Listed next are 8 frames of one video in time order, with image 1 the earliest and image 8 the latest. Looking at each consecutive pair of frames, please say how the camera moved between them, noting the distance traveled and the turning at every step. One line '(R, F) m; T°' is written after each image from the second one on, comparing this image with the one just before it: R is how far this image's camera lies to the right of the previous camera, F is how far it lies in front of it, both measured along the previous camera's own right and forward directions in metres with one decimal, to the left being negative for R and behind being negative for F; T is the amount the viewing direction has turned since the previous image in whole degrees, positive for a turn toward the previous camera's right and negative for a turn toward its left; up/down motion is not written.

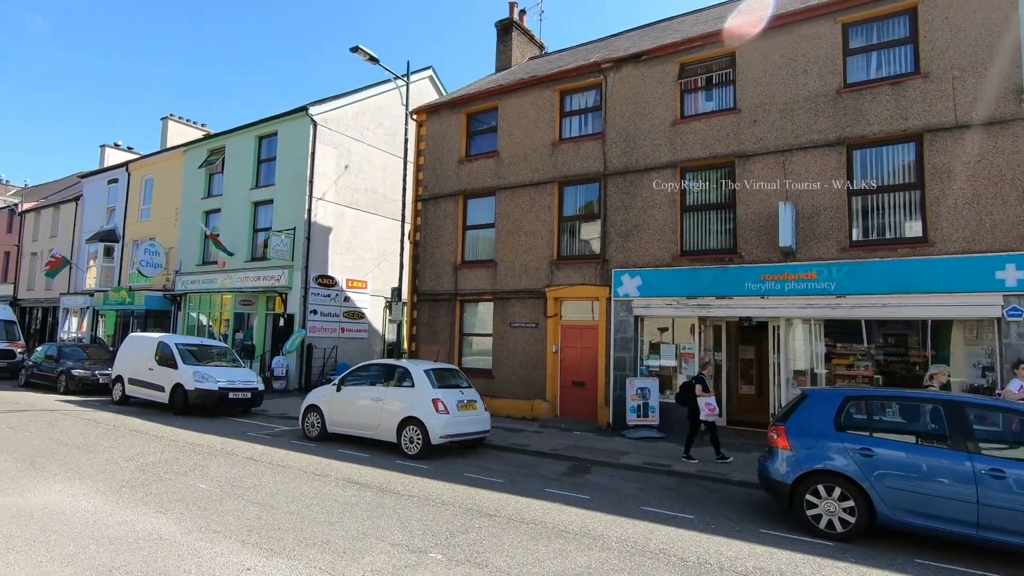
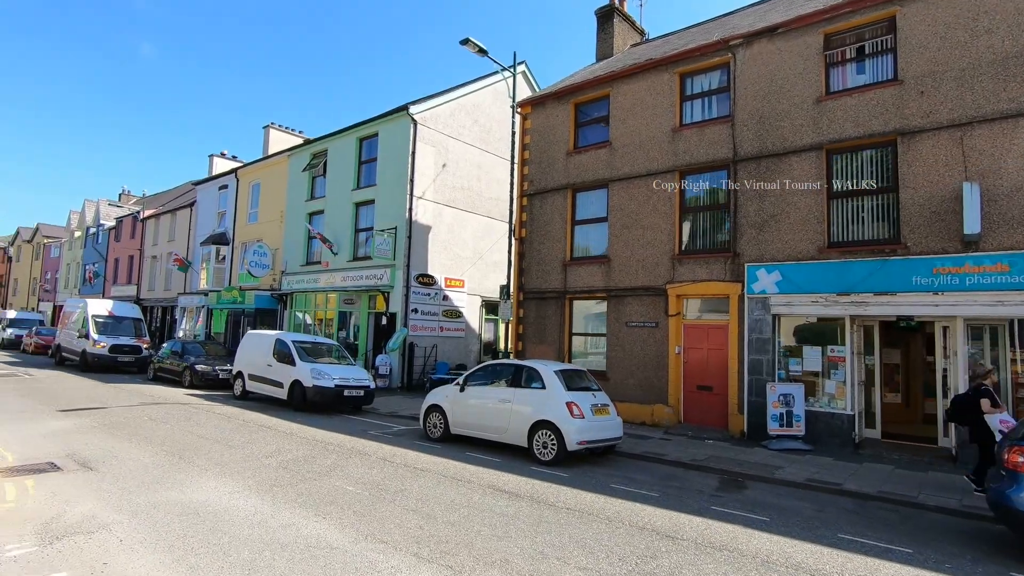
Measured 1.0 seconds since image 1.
(-1.0, +0.5) m; -7°
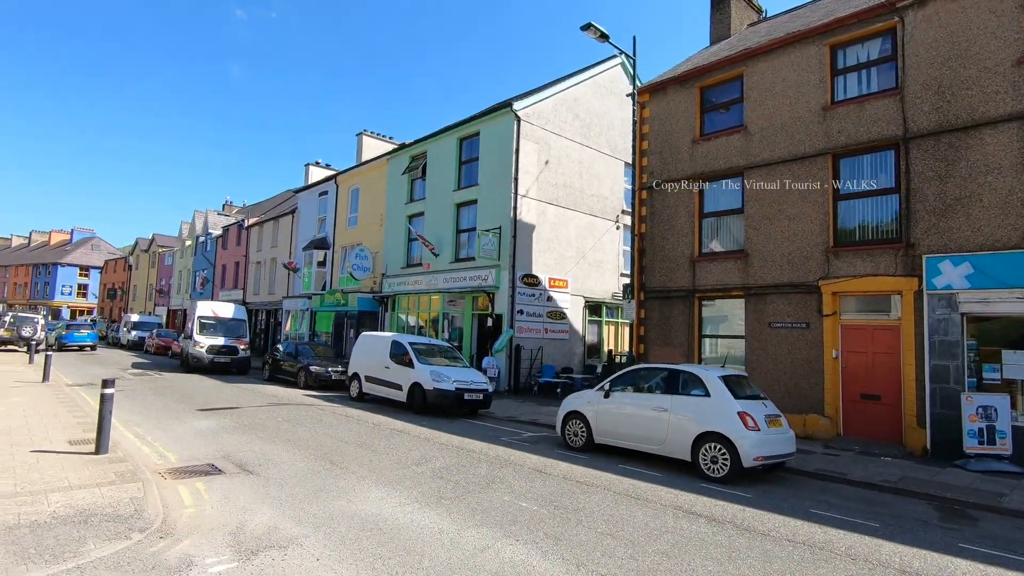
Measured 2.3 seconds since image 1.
(-1.3, +0.6) m; -7°
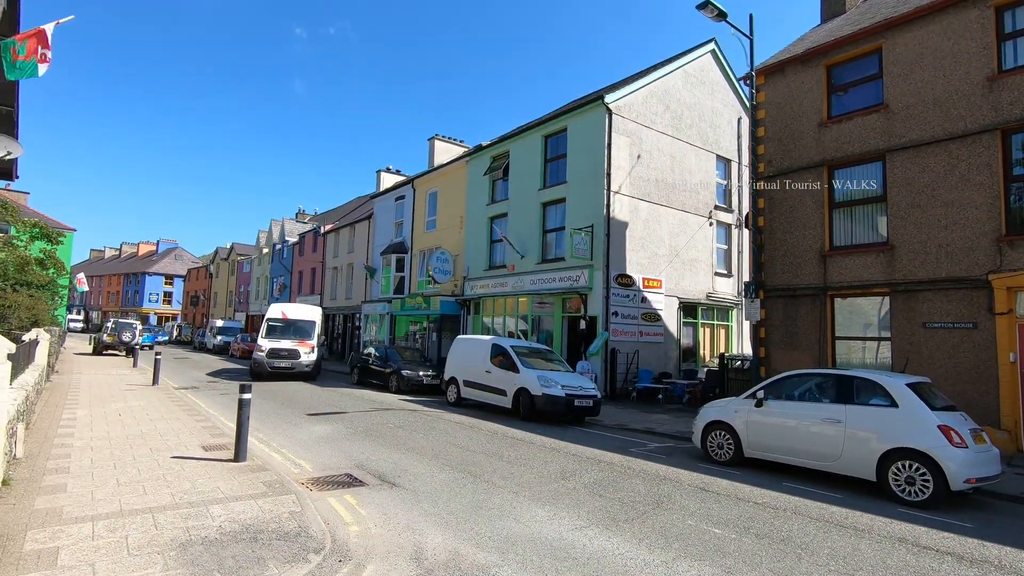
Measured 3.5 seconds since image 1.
(-1.2, +0.6) m; -6°
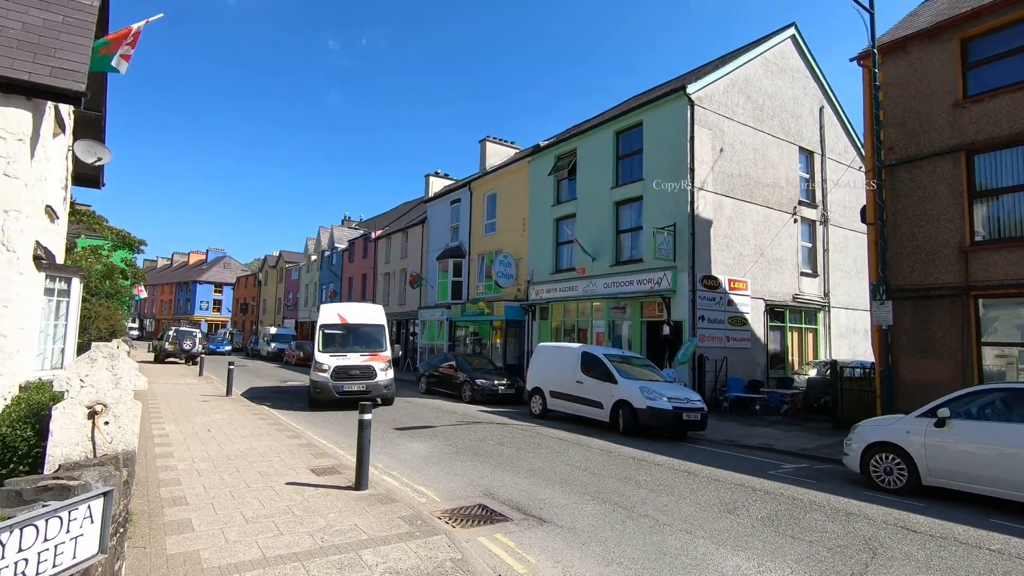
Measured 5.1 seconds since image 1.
(-1.3, +0.8) m; -3°
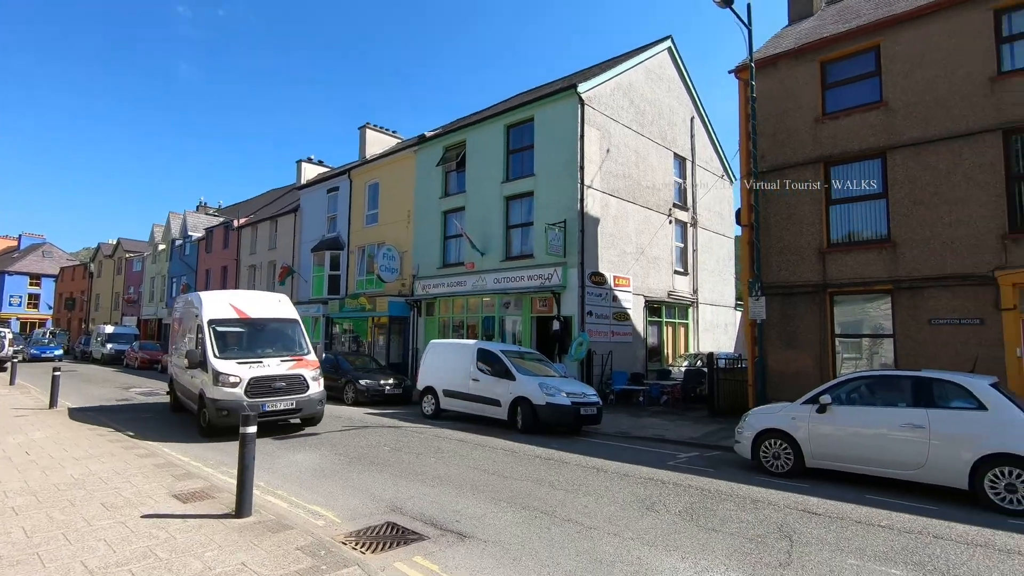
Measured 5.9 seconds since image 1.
(-0.4, +0.6) m; +13°
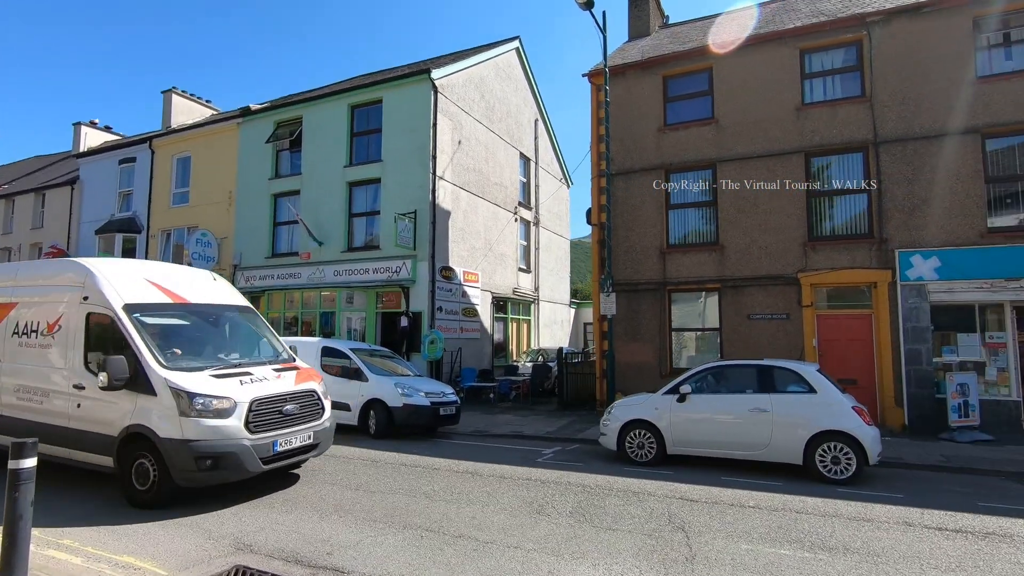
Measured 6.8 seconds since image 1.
(-0.5, +0.7) m; +18°
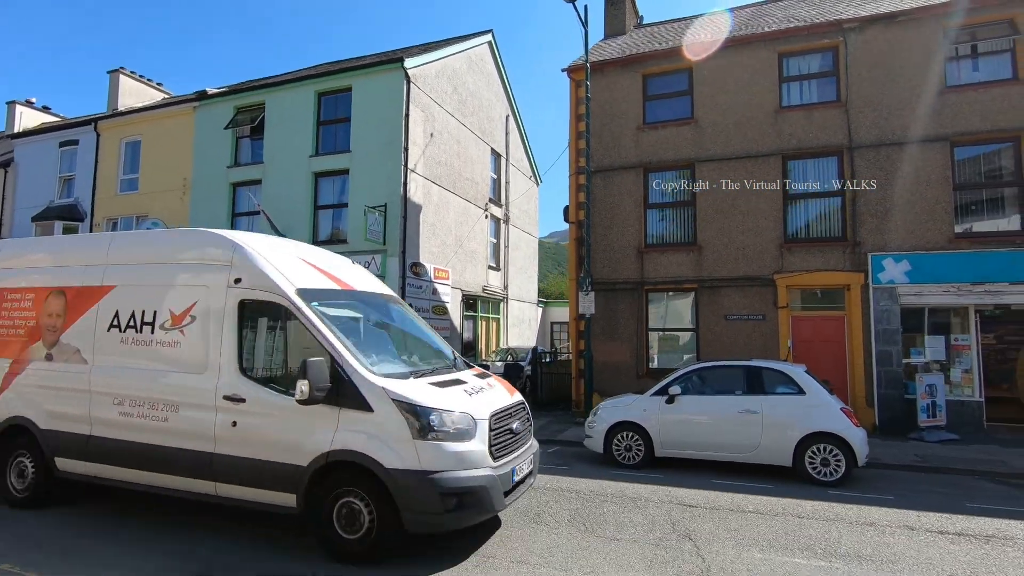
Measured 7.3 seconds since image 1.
(-0.4, +0.3) m; +4°
